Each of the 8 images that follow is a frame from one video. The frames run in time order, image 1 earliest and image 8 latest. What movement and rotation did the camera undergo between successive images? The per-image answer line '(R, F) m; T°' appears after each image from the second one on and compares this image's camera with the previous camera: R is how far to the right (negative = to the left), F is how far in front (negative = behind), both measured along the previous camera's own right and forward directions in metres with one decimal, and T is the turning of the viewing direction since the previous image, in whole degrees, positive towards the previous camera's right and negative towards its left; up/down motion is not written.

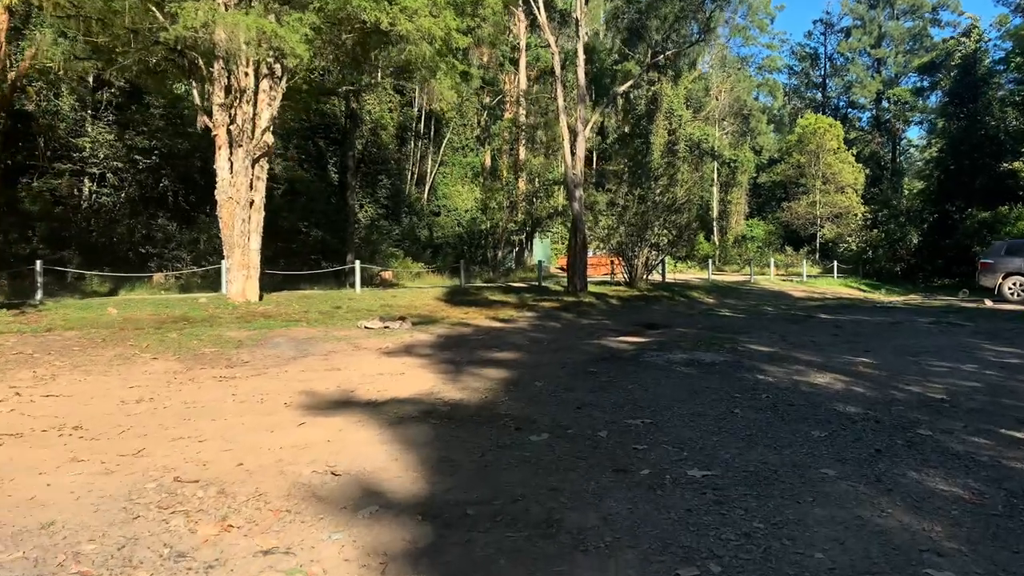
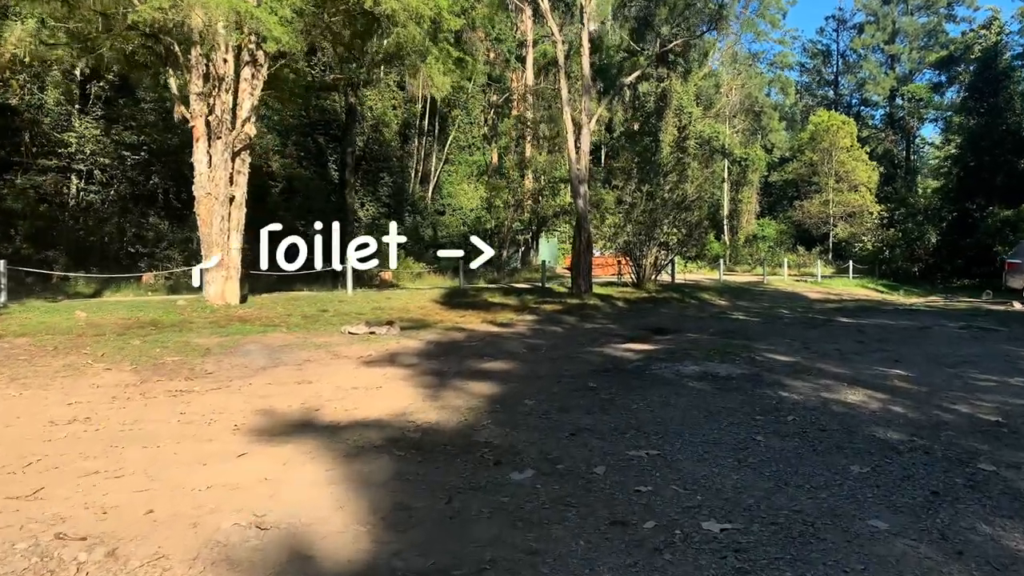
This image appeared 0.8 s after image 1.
(+0.2, +1.0) m; -1°
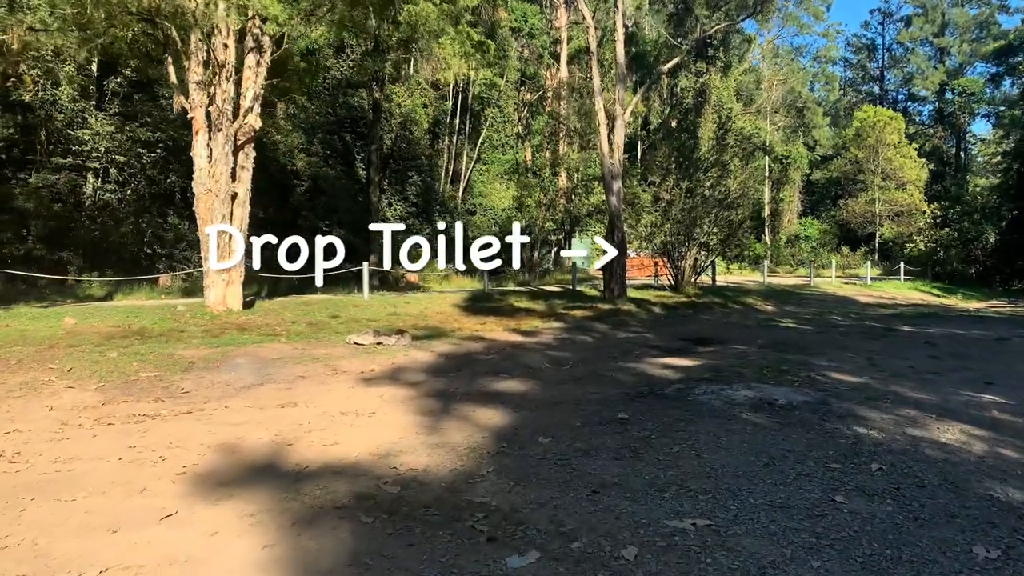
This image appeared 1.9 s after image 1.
(+0.2, +1.3) m; -3°
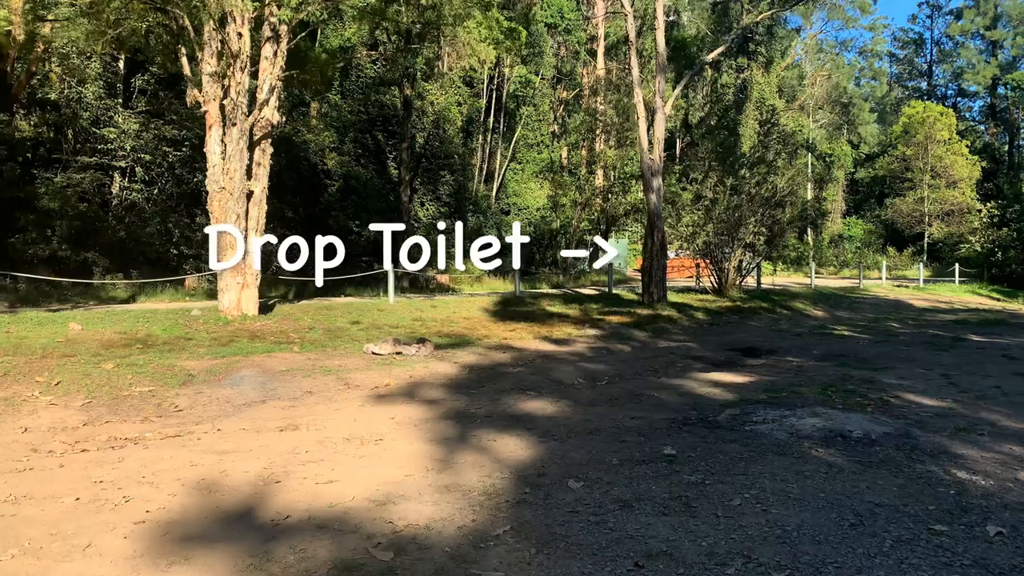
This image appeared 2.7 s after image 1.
(+0.1, +0.9) m; -3°
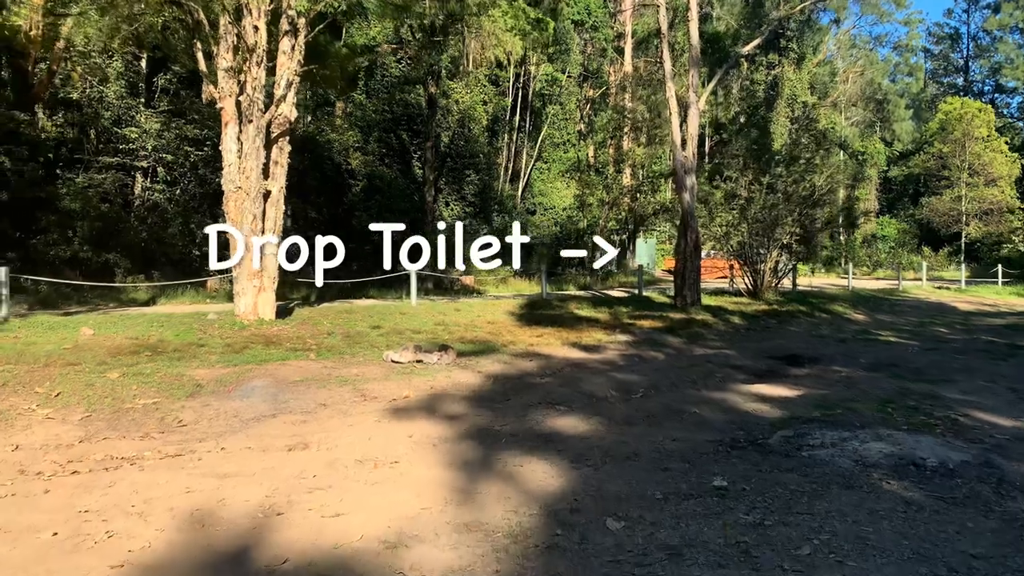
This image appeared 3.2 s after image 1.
(0.0, +0.6) m; -2°
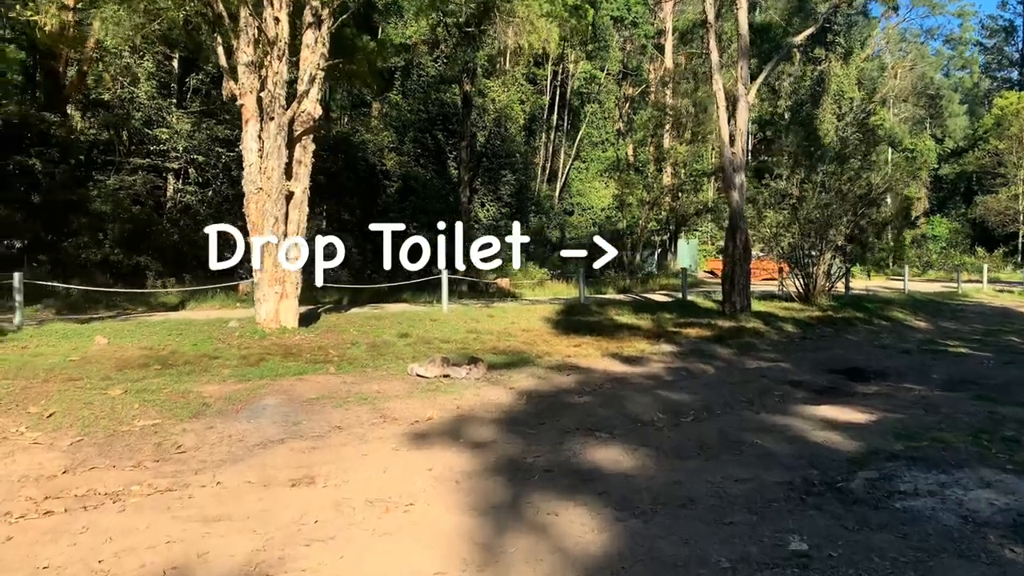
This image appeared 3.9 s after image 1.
(0.0, +0.8) m; -3°
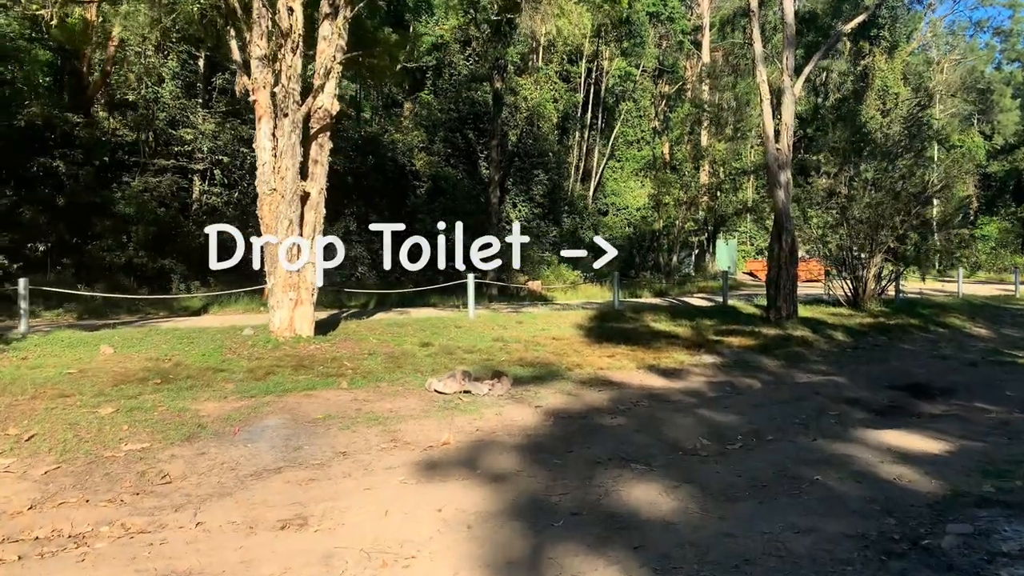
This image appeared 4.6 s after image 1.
(+0.1, +0.7) m; -2°
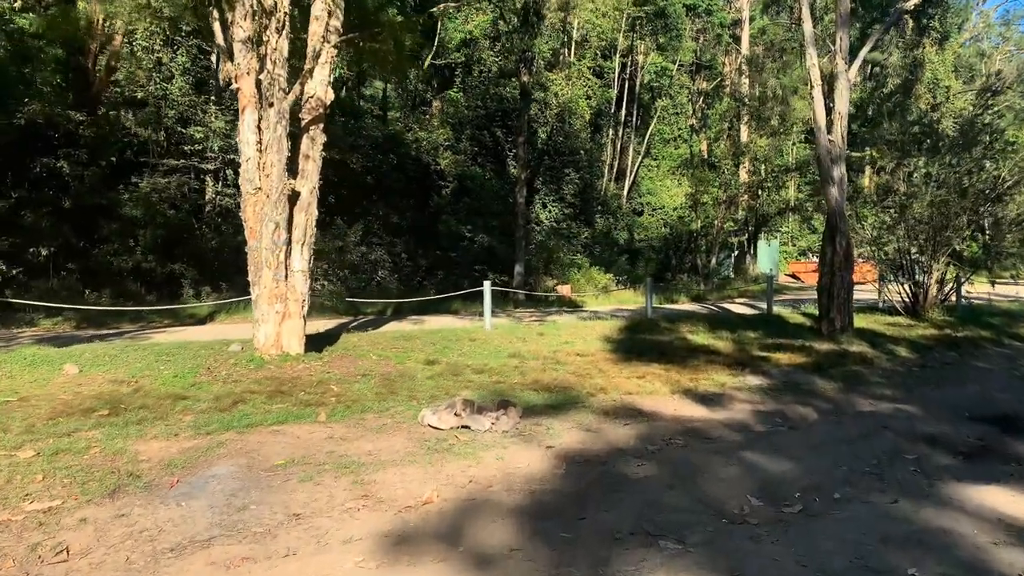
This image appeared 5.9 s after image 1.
(+0.2, +1.3) m; -3°
